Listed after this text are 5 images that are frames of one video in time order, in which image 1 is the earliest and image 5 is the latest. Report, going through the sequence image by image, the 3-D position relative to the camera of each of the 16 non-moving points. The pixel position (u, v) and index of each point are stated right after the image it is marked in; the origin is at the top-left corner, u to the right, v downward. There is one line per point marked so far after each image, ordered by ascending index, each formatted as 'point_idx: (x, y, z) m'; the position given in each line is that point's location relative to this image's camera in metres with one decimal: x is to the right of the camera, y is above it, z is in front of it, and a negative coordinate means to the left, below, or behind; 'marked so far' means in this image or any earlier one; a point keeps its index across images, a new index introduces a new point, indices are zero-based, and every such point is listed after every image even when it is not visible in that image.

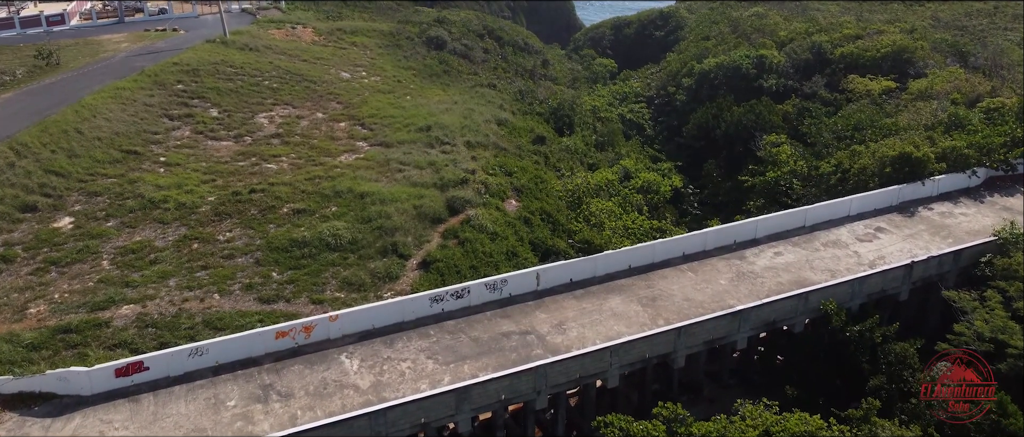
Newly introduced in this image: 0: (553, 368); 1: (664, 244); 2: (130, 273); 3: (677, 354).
0: (+0.9, -3.3, +14.2) m
1: (+4.3, -0.7, +18.4) m
2: (-11.3, -1.6, +19.3) m
3: (+4.0, -3.3, +15.7) m
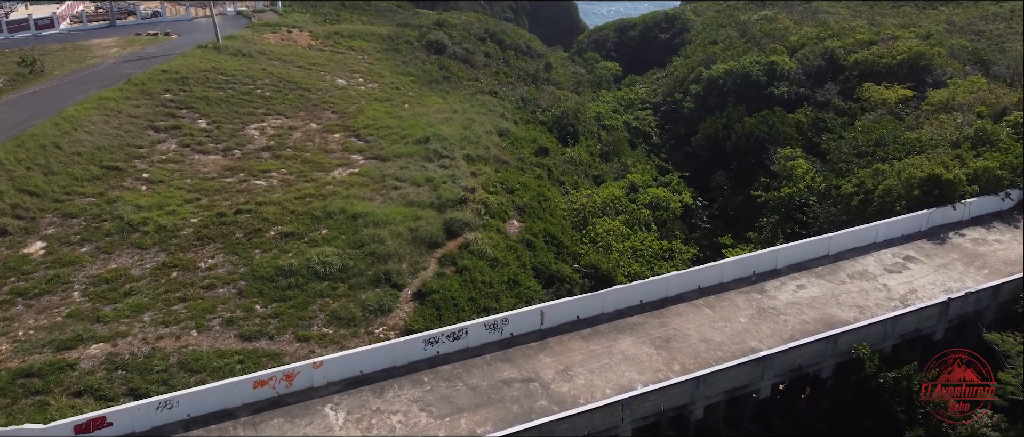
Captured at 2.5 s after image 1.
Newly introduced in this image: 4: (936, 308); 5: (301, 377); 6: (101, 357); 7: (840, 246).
0: (+0.9, -4.1, +12.8) m
1: (+4.3, -1.5, +17.0) m
2: (-11.3, -2.4, +18.0) m
3: (+4.1, -4.1, +14.3) m
4: (+10.7, -2.3, +16.5) m
5: (-4.4, -3.3, +13.6) m
6: (-10.1, -3.4, +16.1) m
7: (+9.8, -0.8, +19.5) m
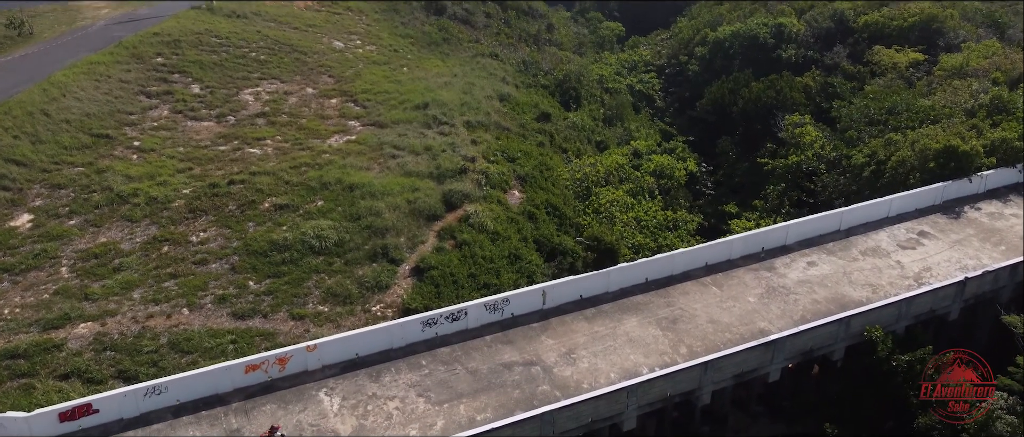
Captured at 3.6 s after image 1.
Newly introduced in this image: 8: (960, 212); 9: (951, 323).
0: (+1.0, -3.7, +12.4) m
1: (+4.3, -0.9, +16.4) m
2: (-11.2, -1.7, +17.4) m
3: (+4.1, -3.6, +13.9) m
4: (+10.7, -1.7, +15.9) m
5: (-4.4, -2.9, +13.2) m
6: (-10.1, -2.8, +15.6) m
7: (+9.8, -0.1, +18.8) m
8: (+13.6, +0.2, +19.9) m
9: (+11.3, -2.7, +16.8) m
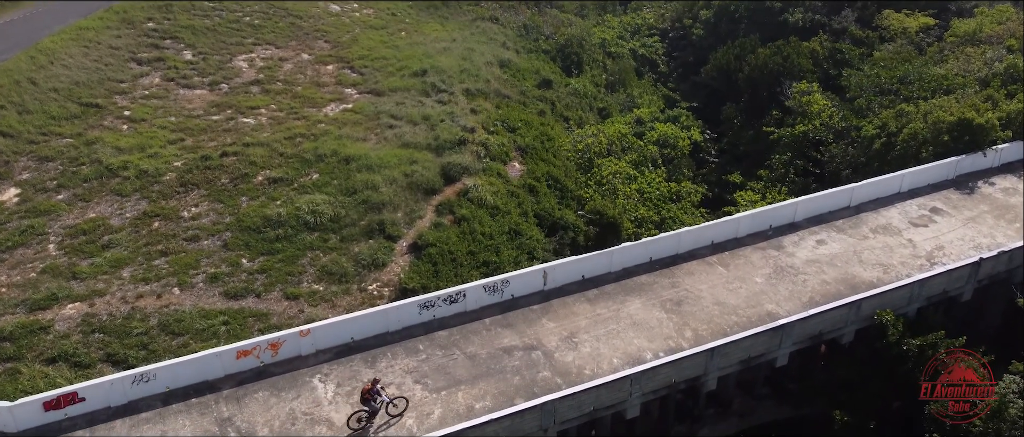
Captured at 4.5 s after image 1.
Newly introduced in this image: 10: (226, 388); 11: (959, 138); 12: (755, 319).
0: (+0.9, -3.3, +12.0) m
1: (+4.3, -0.3, +15.9) m
2: (-11.2, -1.1, +17.0) m
3: (+4.1, -3.2, +13.5) m
4: (+10.7, -1.2, +15.4) m
5: (-4.4, -2.5, +12.7) m
6: (-10.1, -2.3, +15.2) m
7: (+9.8, +0.6, +18.2) m
8: (+13.7, +0.9, +19.3) m
9: (+11.3, -2.1, +16.3) m
10: (-5.4, -3.2, +12.3) m
11: (+13.4, +2.4, +19.5) m
12: (+5.3, -2.2, +14.2) m
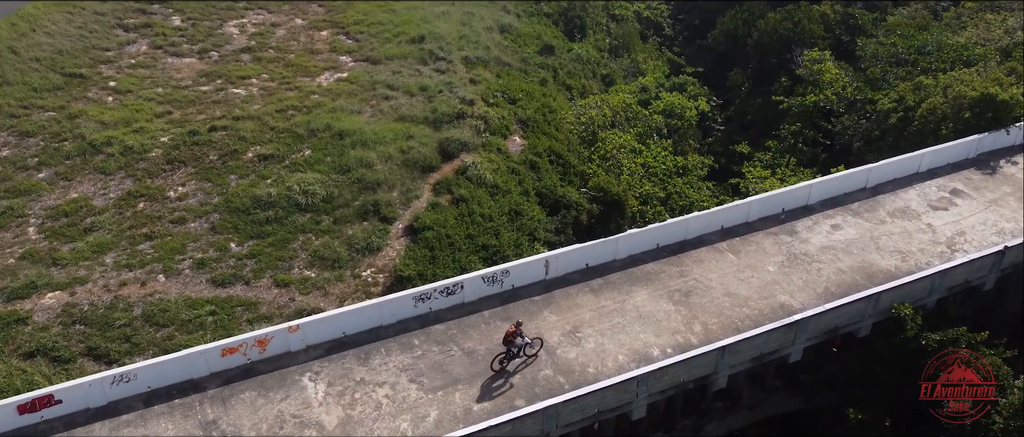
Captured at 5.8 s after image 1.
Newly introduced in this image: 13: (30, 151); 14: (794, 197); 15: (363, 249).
0: (+0.9, -3.2, +11.4) m
1: (+4.4, 0.0, +15.1) m
2: (-11.2, -0.7, +16.3) m
3: (+4.1, -3.0, +12.9) m
4: (+10.7, -0.8, +14.7) m
5: (-4.4, -2.3, +12.1) m
6: (-10.1, -2.0, +14.5) m
7: (+9.8, +1.1, +17.4) m
8: (+13.7, +1.5, +18.5) m
9: (+11.3, -1.8, +15.6) m
10: (-5.4, -3.0, +11.7) m
11: (+13.4, +2.9, +18.6) m
12: (+5.3, -1.9, +13.5) m
13: (-14.5, +2.0, +19.7) m
14: (+7.0, +0.5, +16.2) m
15: (-3.9, -0.8, +17.1) m
